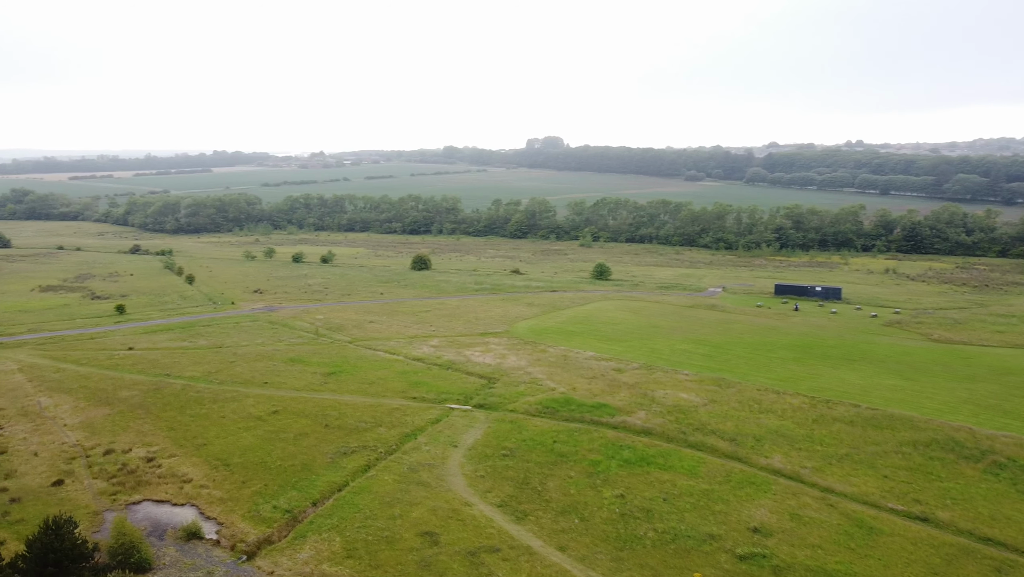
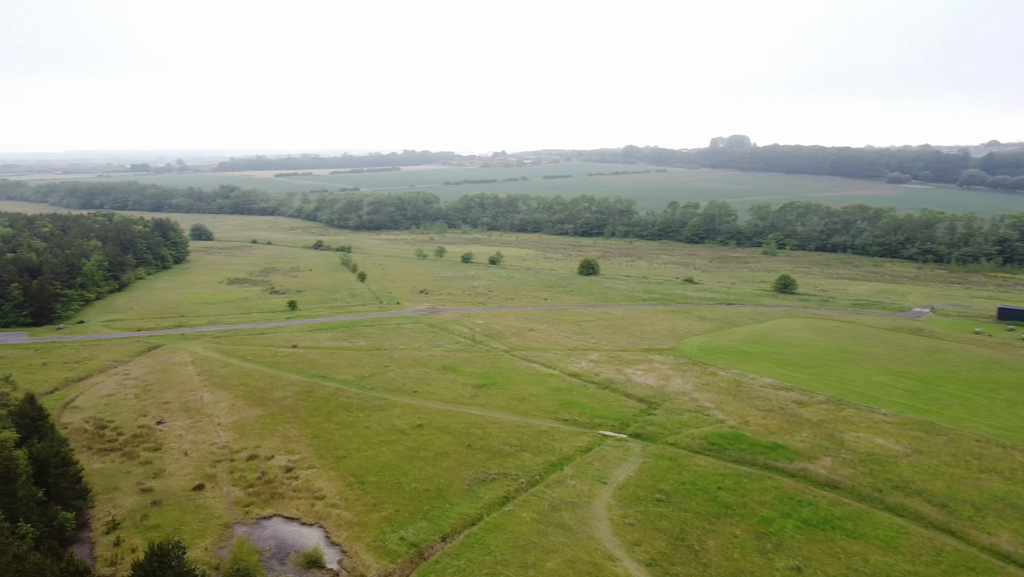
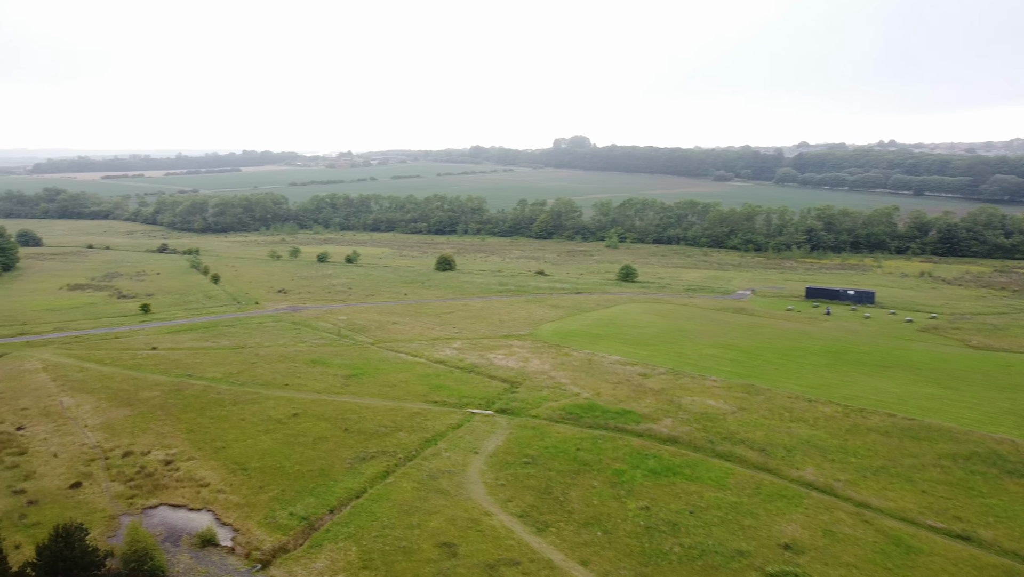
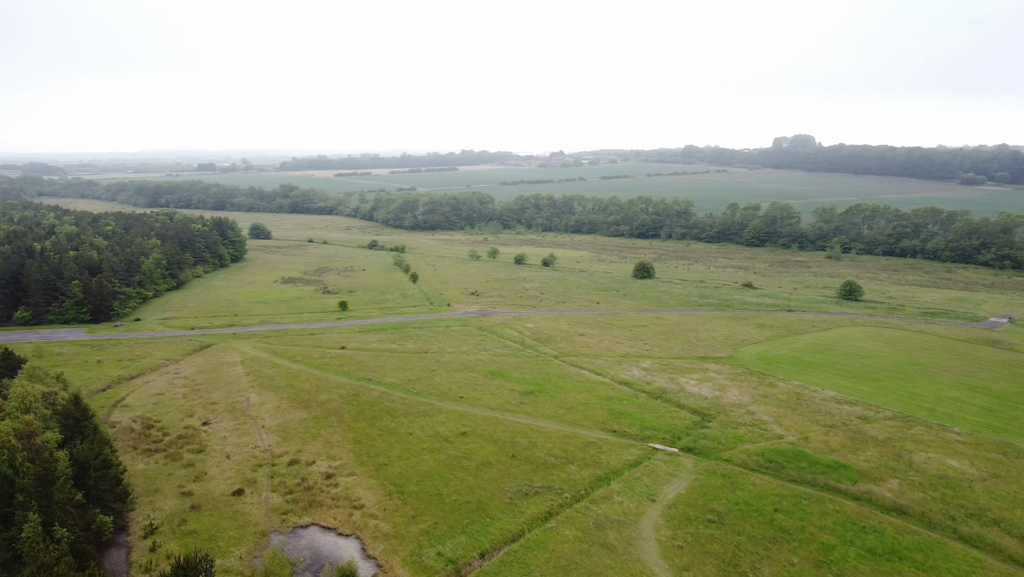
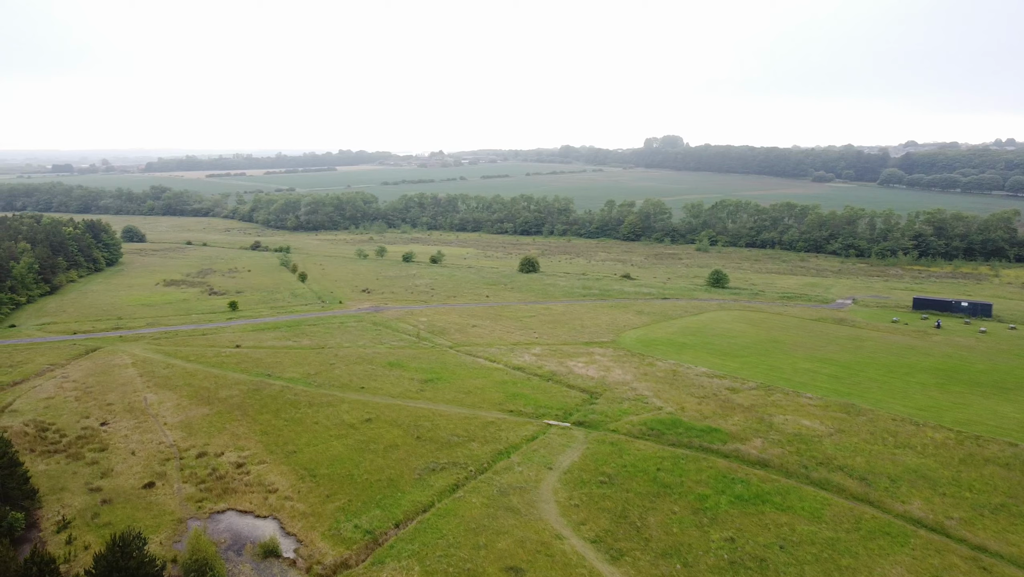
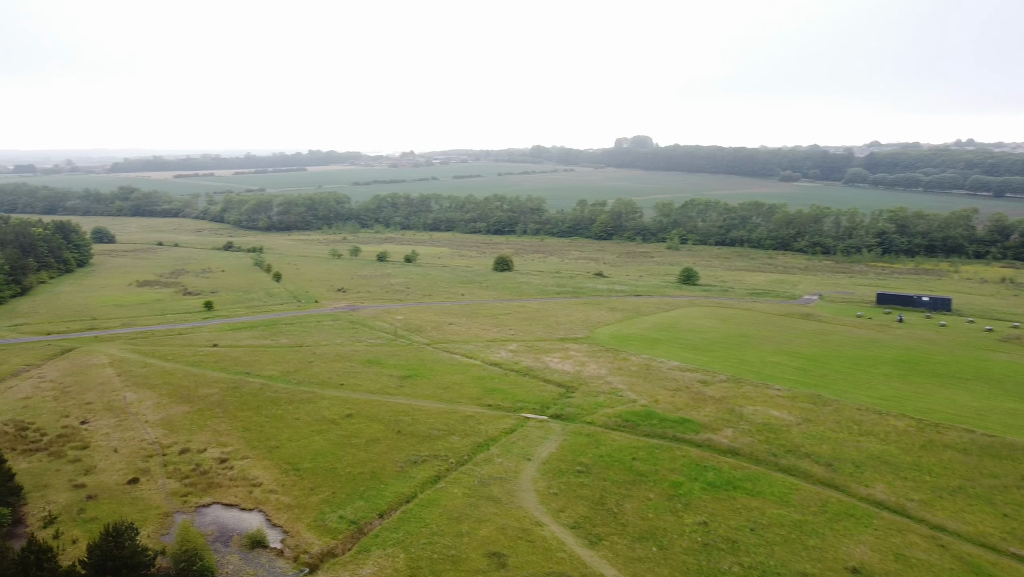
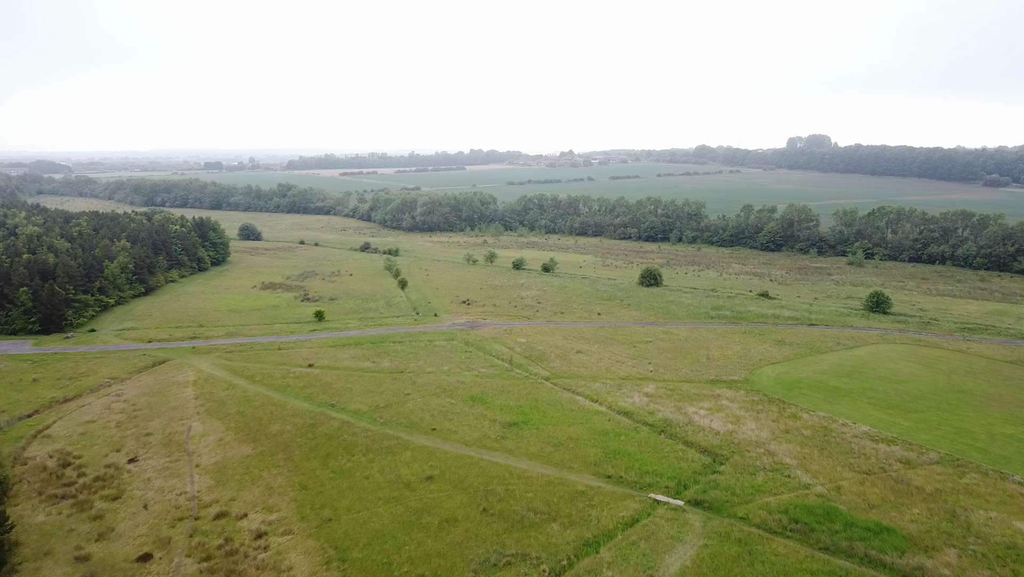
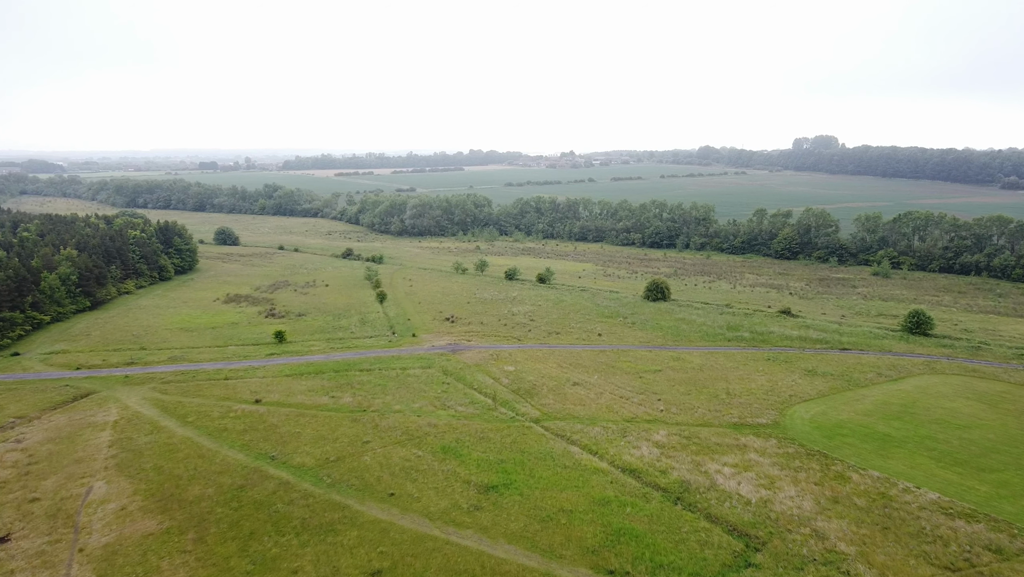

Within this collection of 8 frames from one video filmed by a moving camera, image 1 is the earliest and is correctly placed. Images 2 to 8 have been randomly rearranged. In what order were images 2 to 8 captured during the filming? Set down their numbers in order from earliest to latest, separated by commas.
3, 6, 5, 2, 4, 7, 8
